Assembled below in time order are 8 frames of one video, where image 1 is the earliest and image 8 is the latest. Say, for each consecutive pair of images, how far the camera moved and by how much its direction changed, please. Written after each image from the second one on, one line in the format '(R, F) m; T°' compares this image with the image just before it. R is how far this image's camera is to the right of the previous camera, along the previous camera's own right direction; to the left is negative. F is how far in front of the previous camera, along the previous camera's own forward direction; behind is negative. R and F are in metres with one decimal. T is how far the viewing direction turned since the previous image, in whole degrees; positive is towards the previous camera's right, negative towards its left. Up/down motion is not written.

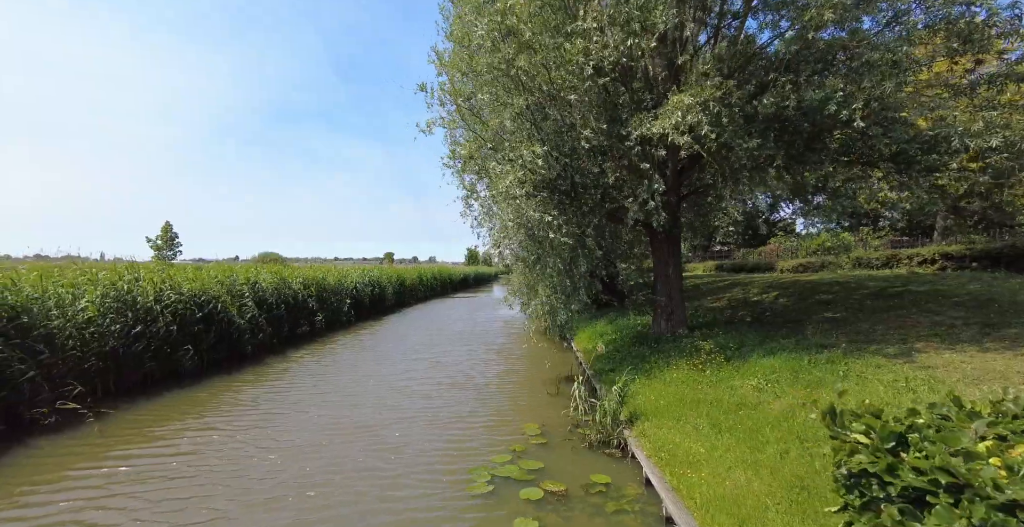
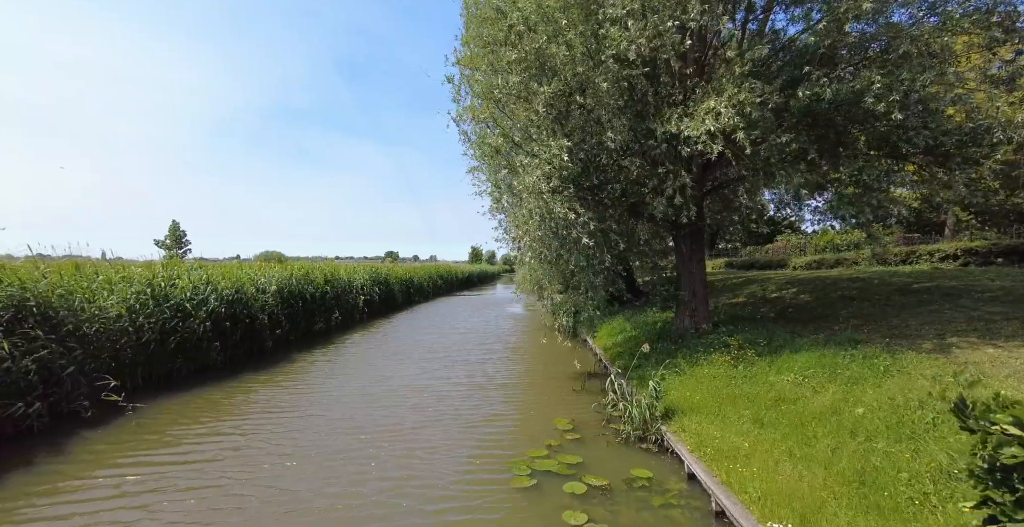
(-0.3, 0.0) m; -1°
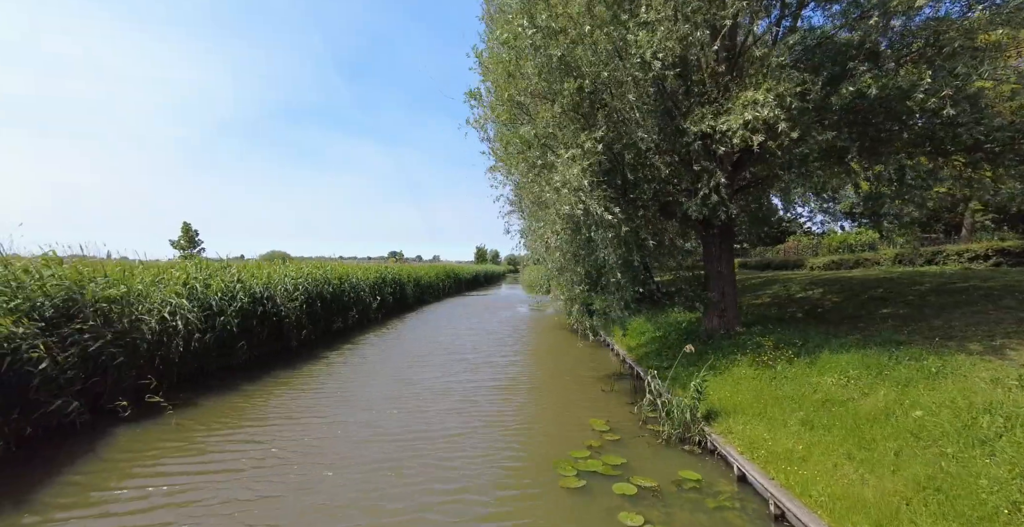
(-0.4, 0.0) m; -1°
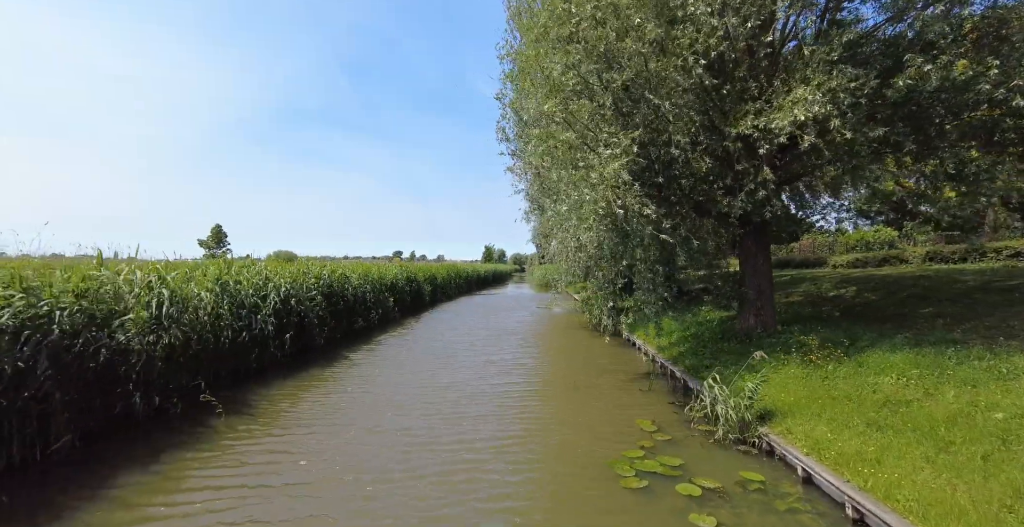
(-0.4, 0.0) m; -2°
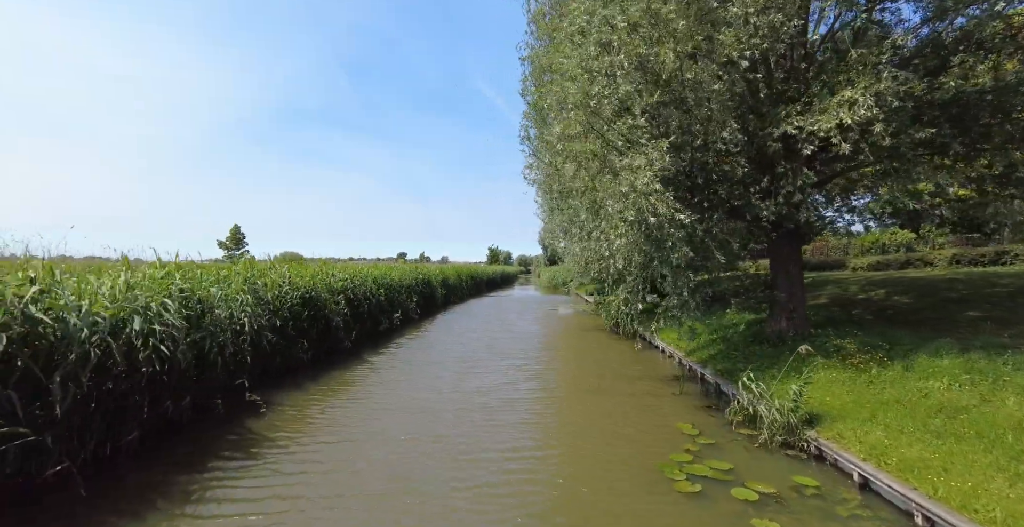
(-0.4, 0.0) m; -1°
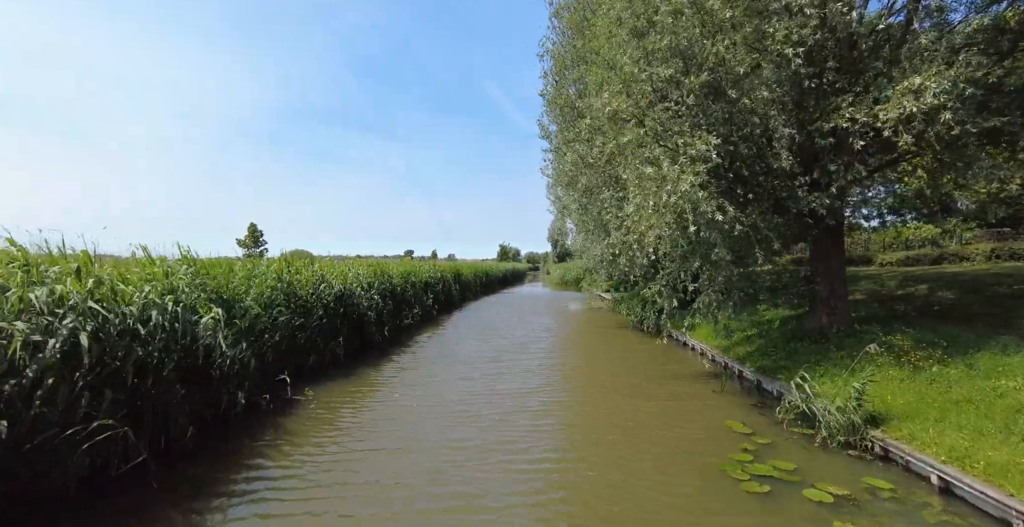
(-0.4, +0.1) m; -2°
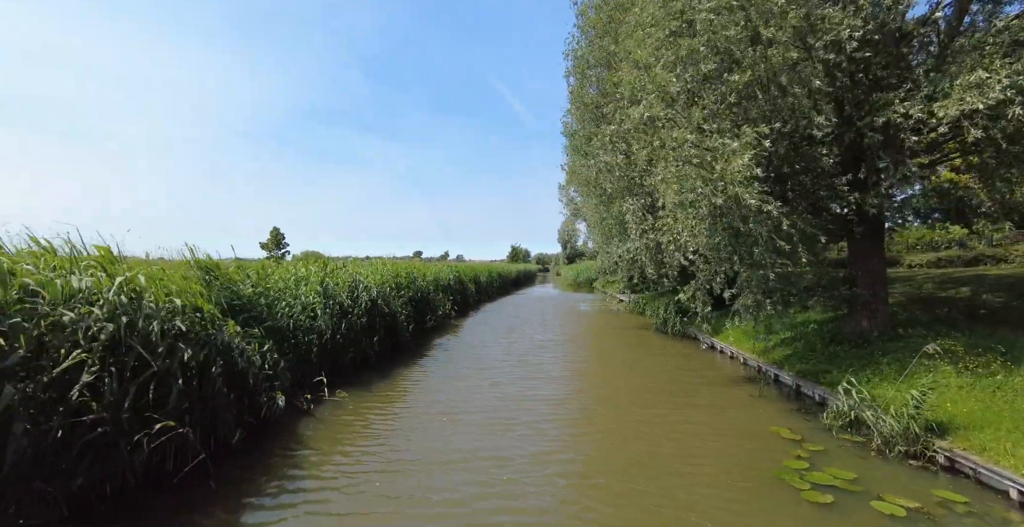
(-0.3, +0.1) m; -2°
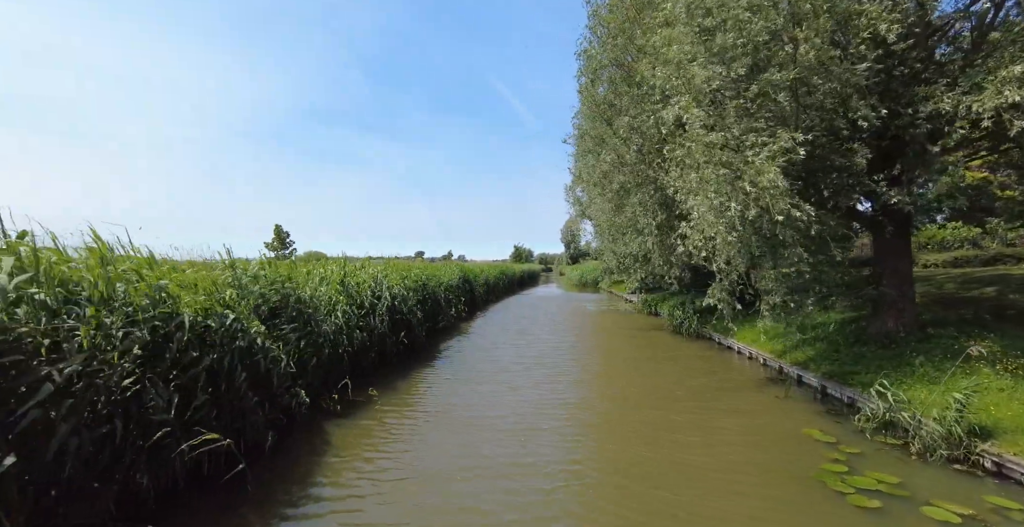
(-0.3, +0.1) m; -1°
